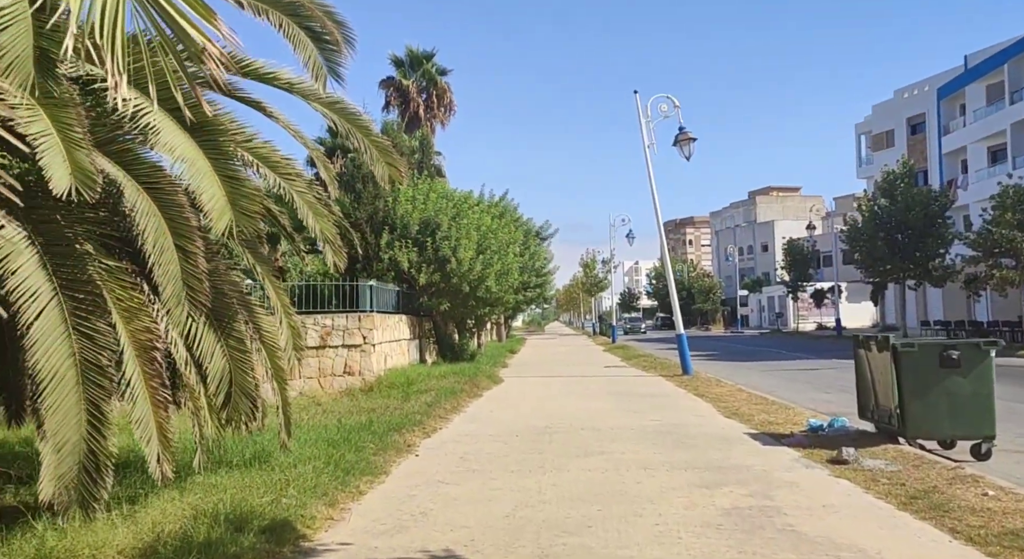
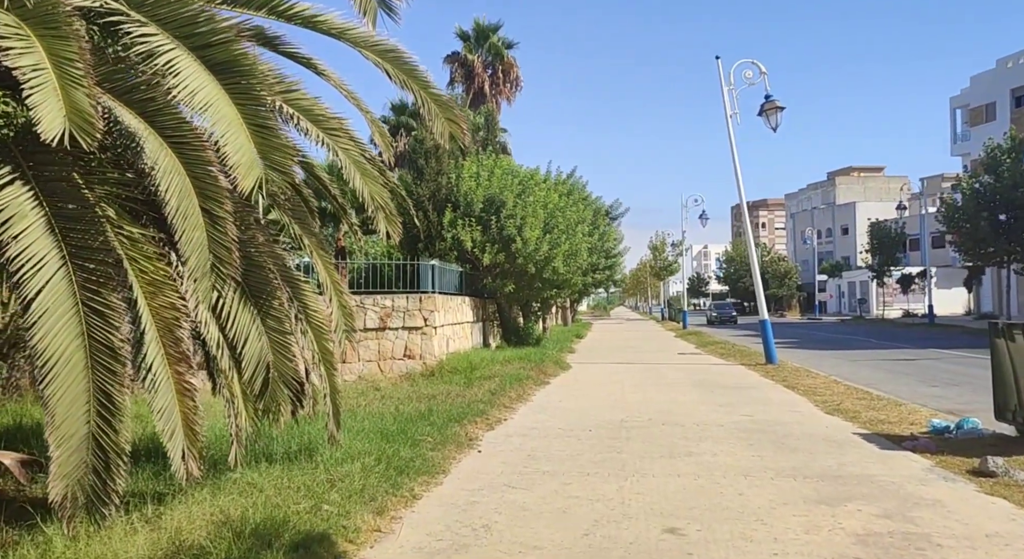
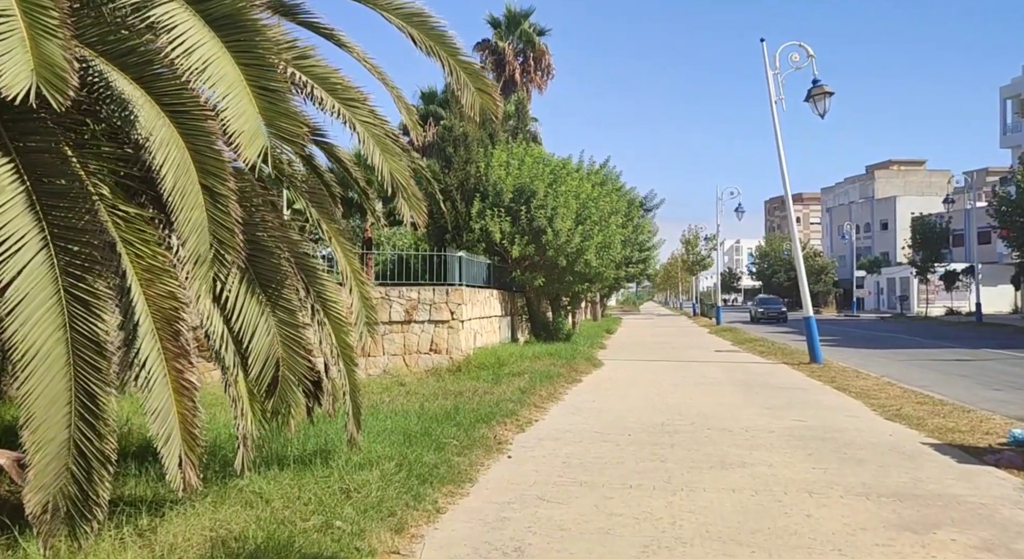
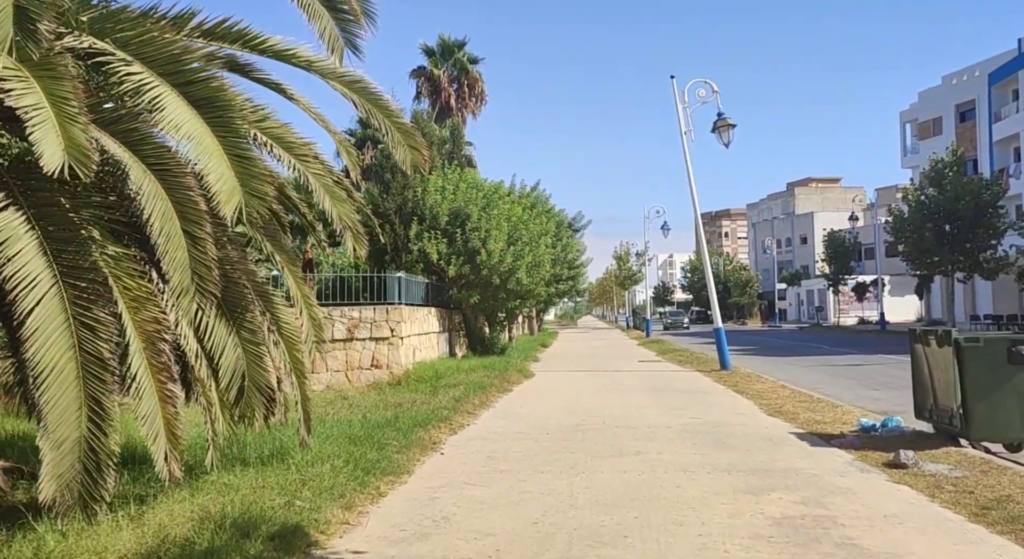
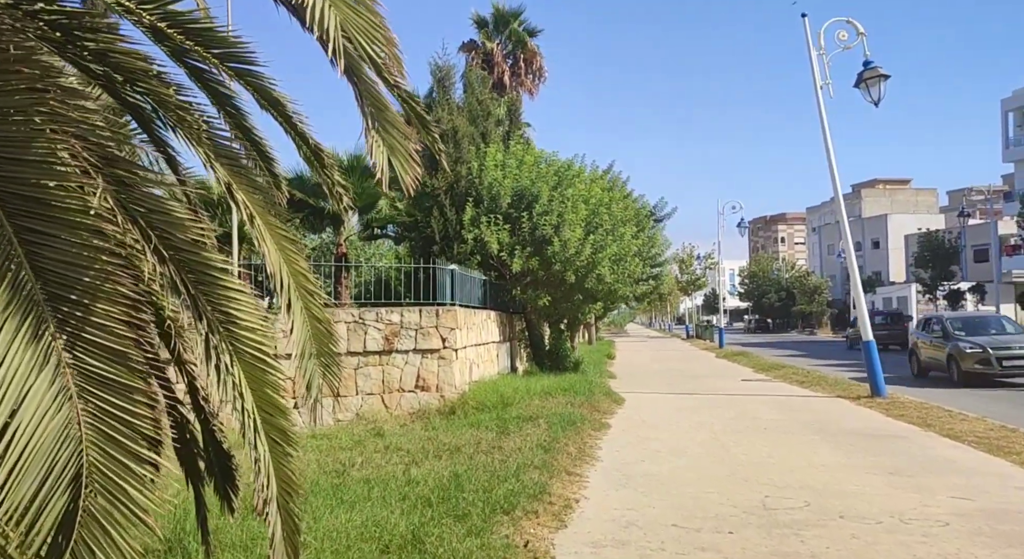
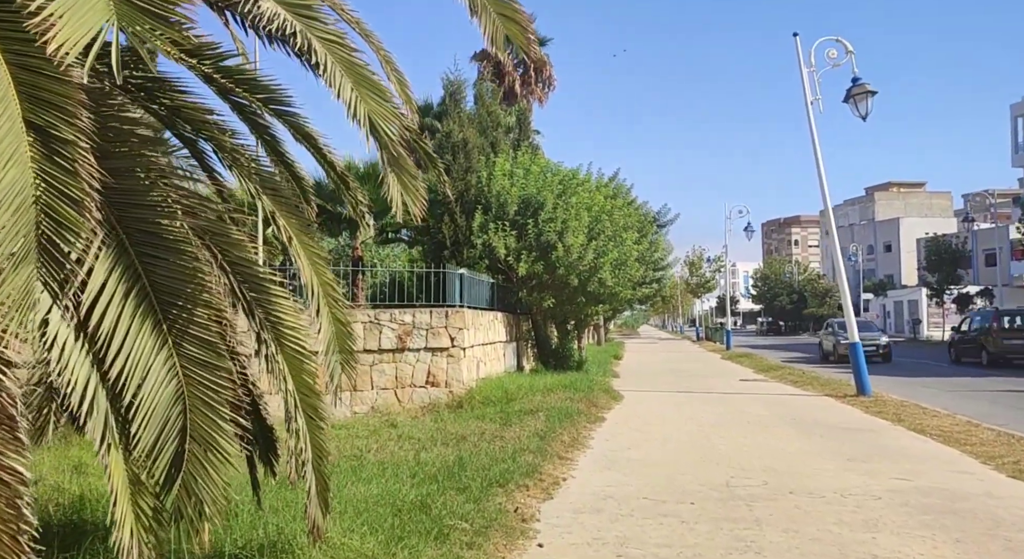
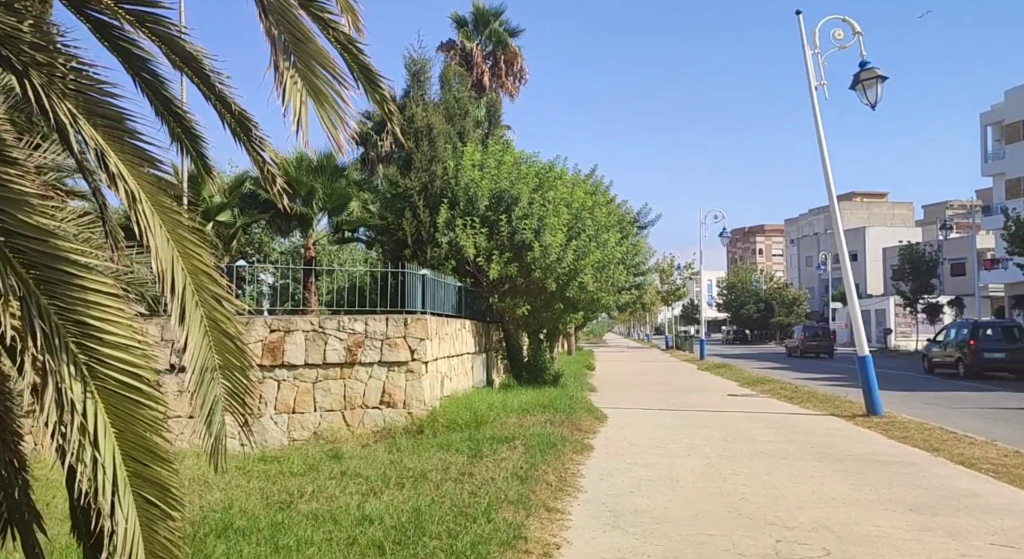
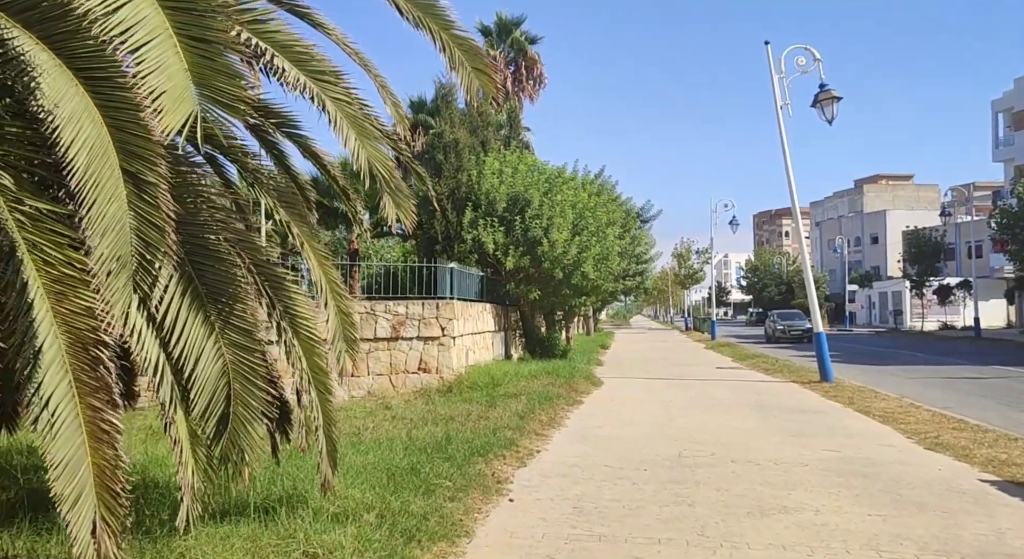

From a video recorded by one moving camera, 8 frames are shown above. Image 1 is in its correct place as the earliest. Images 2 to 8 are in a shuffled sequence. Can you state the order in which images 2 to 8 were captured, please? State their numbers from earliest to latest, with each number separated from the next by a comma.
4, 2, 3, 8, 6, 5, 7
